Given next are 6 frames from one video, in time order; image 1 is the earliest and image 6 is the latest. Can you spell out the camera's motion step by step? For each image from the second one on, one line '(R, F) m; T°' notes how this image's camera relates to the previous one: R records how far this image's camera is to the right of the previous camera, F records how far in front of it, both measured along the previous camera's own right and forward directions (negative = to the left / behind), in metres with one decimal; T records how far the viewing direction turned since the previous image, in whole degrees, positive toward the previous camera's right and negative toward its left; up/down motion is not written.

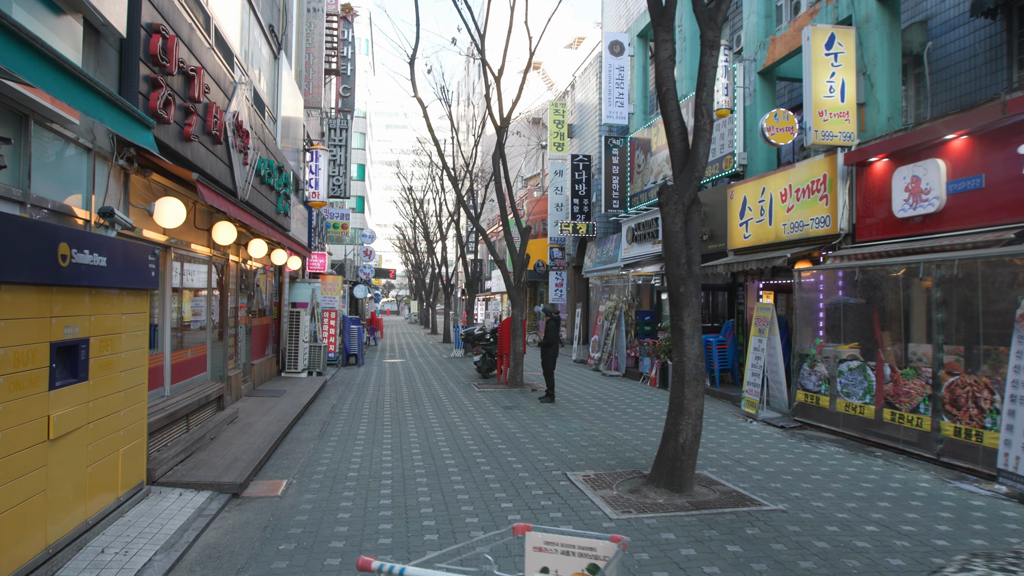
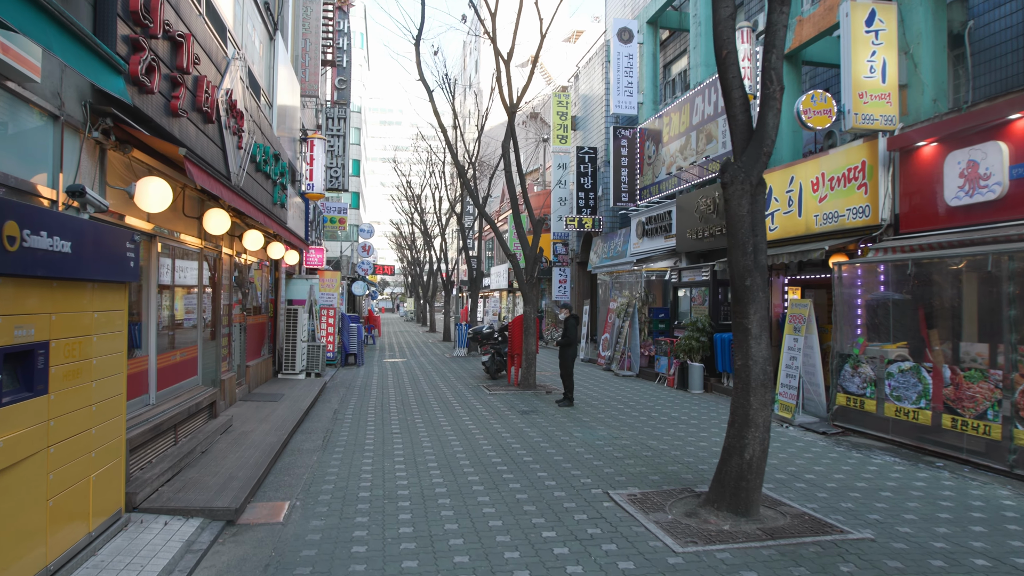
(-0.3, +0.7) m; +1°
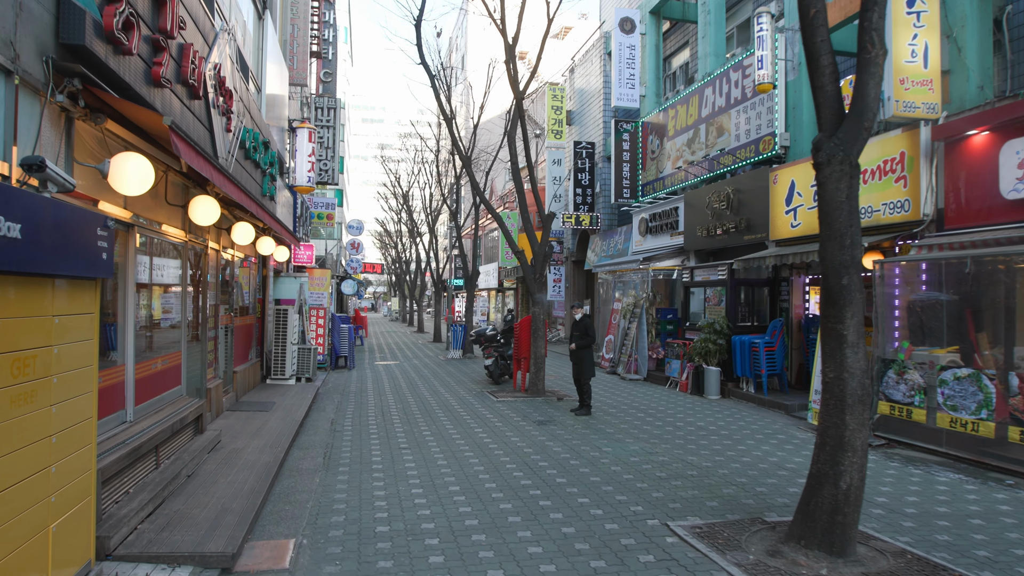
(-0.4, +0.8) m; +2°
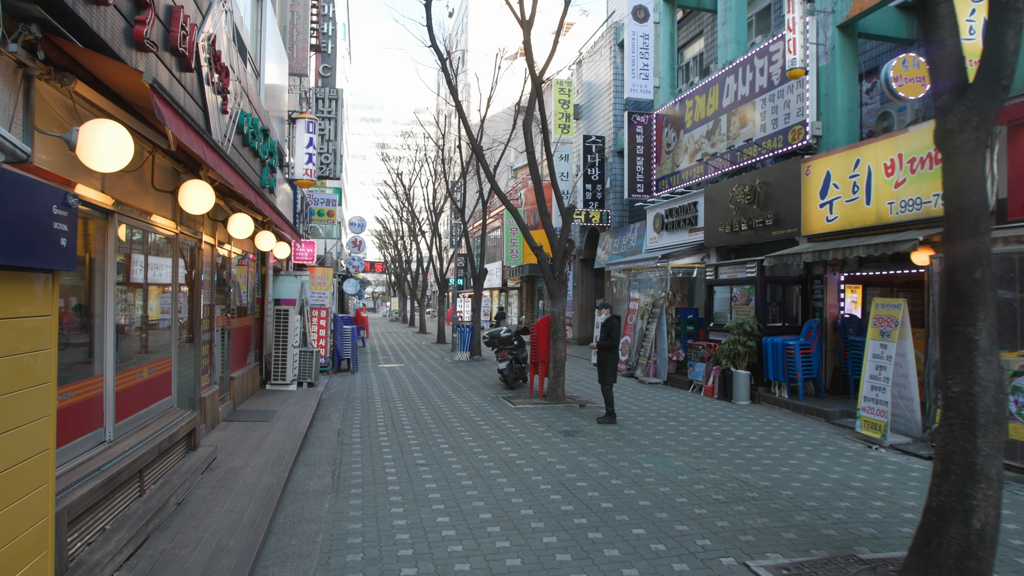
(-0.3, +0.7) m; 0°
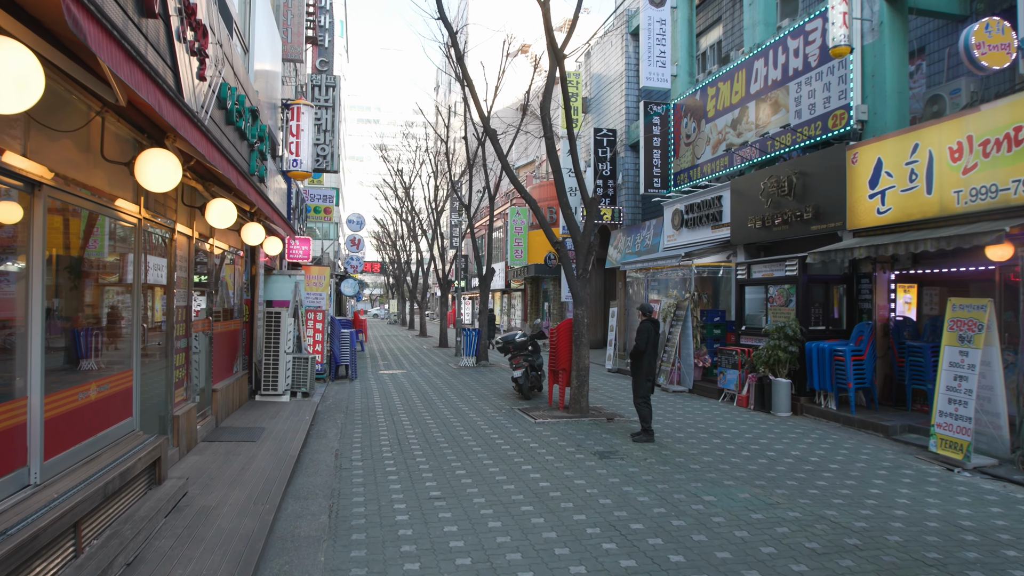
(-0.3, +1.1) m; 0°
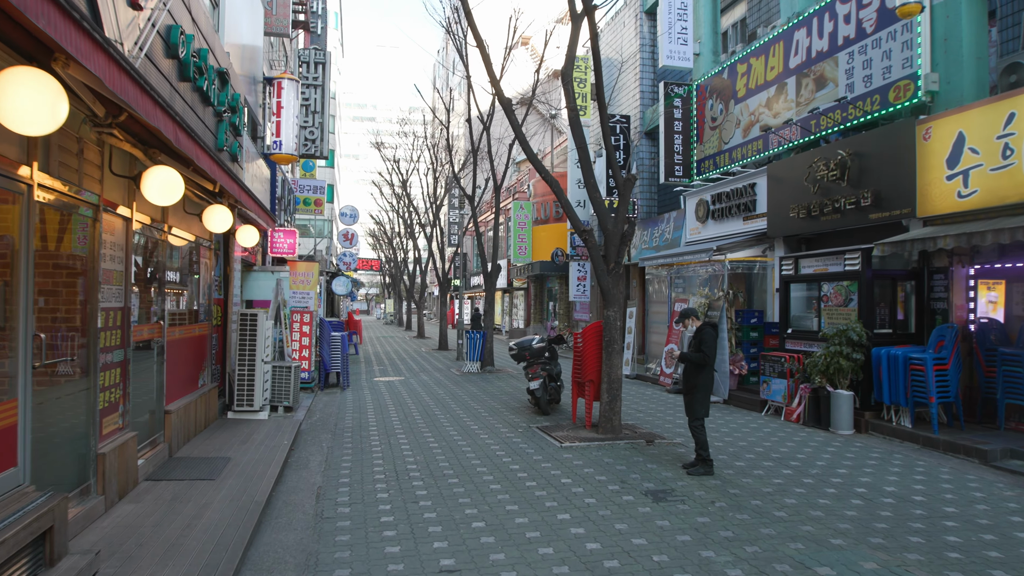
(-0.3, +1.4) m; 0°
